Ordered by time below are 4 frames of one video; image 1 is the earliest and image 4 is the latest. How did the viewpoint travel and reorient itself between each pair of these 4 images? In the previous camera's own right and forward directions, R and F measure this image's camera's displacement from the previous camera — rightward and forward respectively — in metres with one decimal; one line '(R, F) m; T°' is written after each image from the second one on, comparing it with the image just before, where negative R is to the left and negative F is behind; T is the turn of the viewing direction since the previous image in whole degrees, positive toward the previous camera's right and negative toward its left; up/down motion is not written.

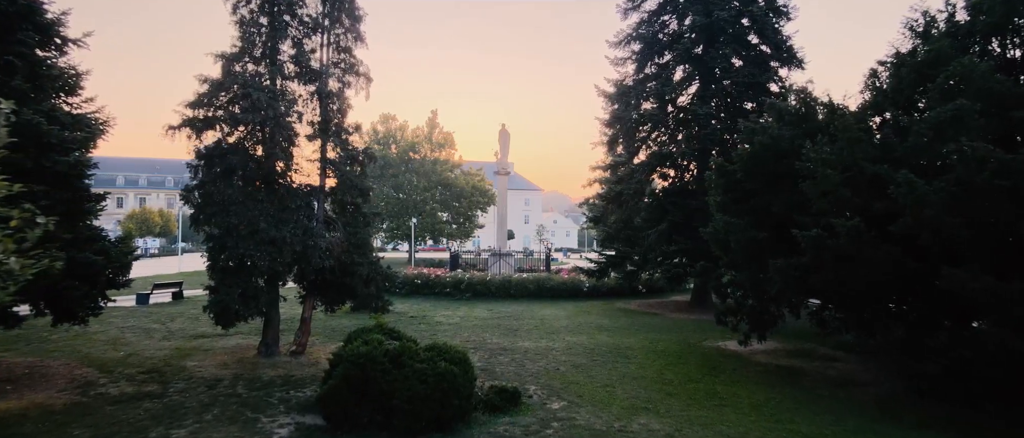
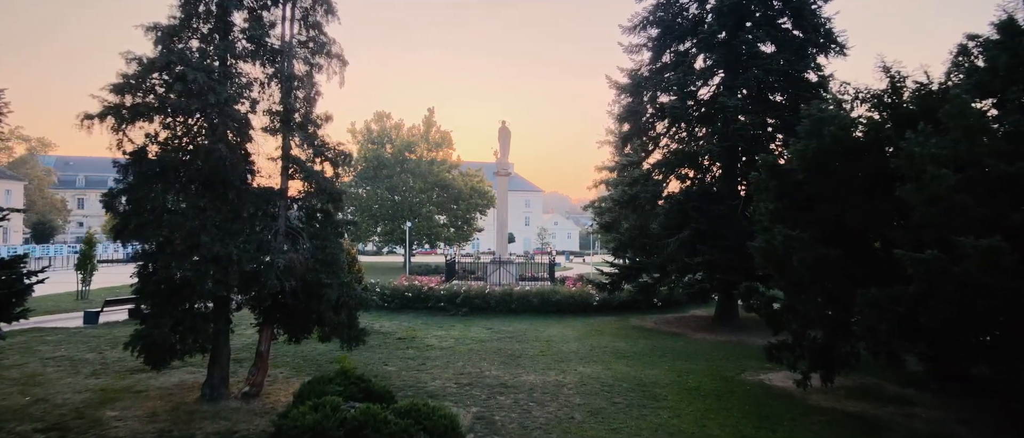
(0.0, +1.6) m; 0°
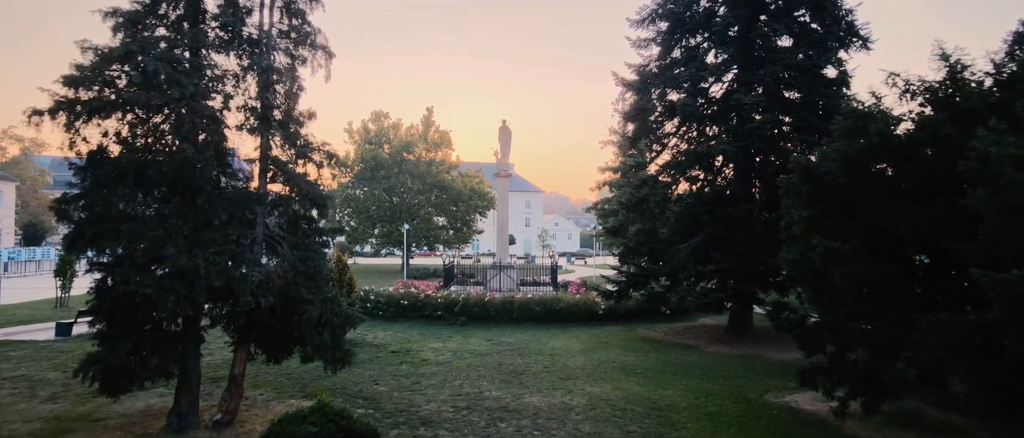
(0.0, +0.7) m; 0°
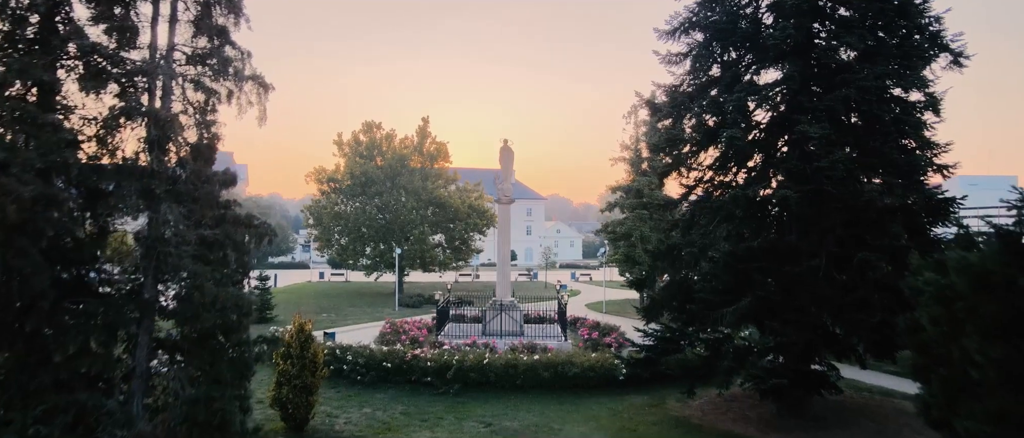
(-0.1, +2.2) m; 0°
